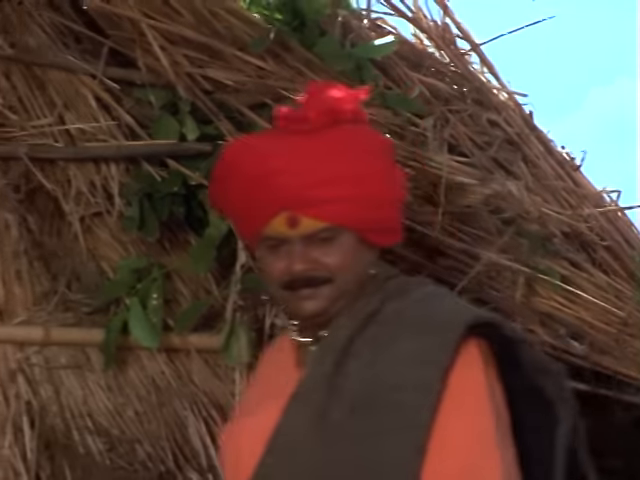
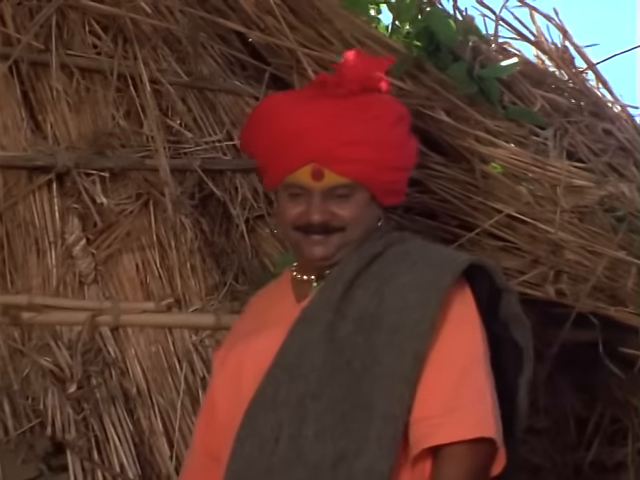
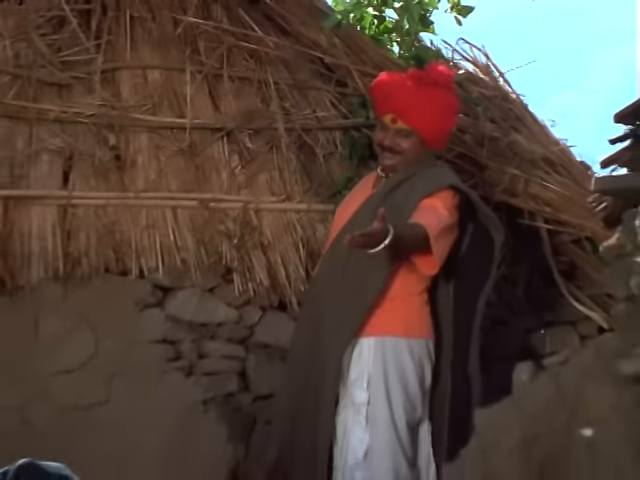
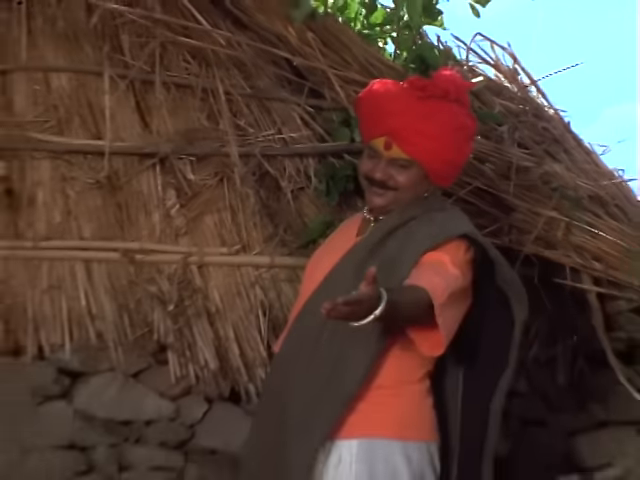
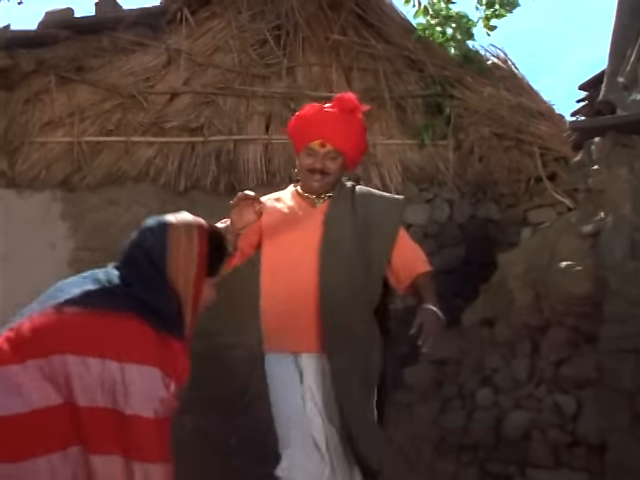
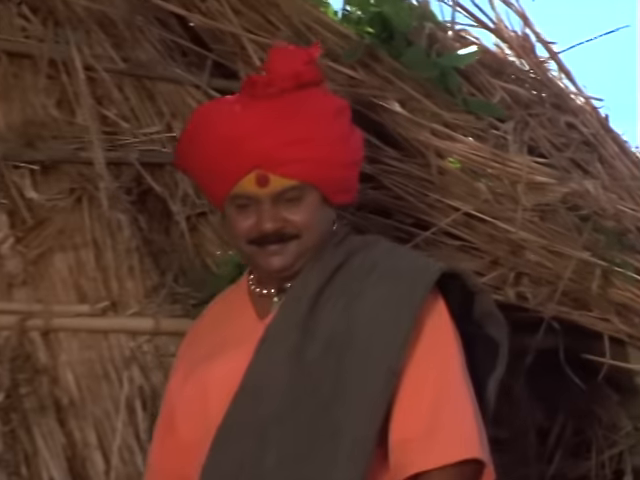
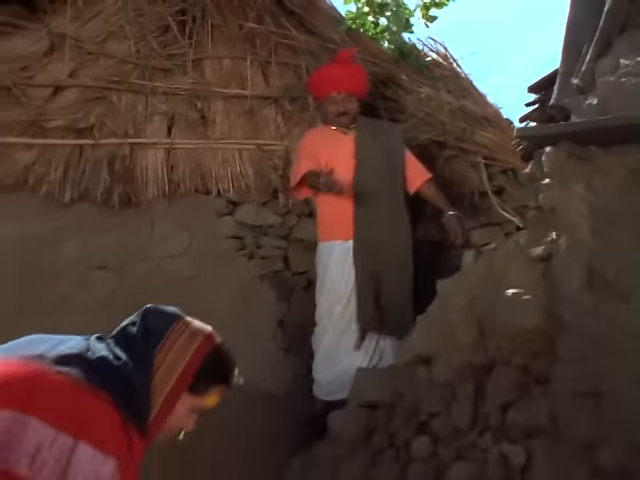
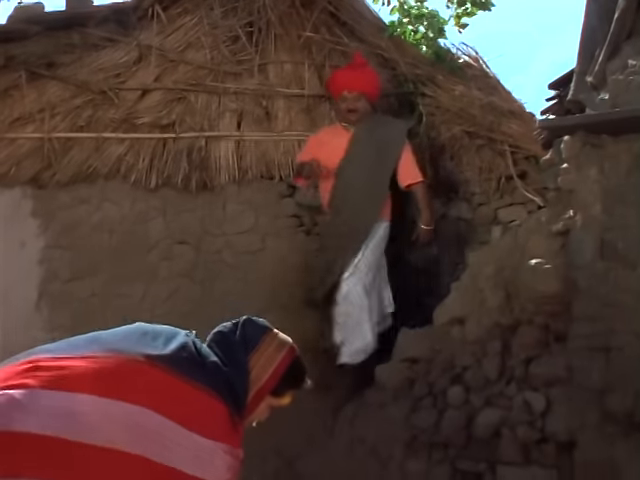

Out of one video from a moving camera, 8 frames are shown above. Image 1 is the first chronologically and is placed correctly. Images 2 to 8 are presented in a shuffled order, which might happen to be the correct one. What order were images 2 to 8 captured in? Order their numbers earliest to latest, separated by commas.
6, 2, 4, 3, 7, 8, 5
